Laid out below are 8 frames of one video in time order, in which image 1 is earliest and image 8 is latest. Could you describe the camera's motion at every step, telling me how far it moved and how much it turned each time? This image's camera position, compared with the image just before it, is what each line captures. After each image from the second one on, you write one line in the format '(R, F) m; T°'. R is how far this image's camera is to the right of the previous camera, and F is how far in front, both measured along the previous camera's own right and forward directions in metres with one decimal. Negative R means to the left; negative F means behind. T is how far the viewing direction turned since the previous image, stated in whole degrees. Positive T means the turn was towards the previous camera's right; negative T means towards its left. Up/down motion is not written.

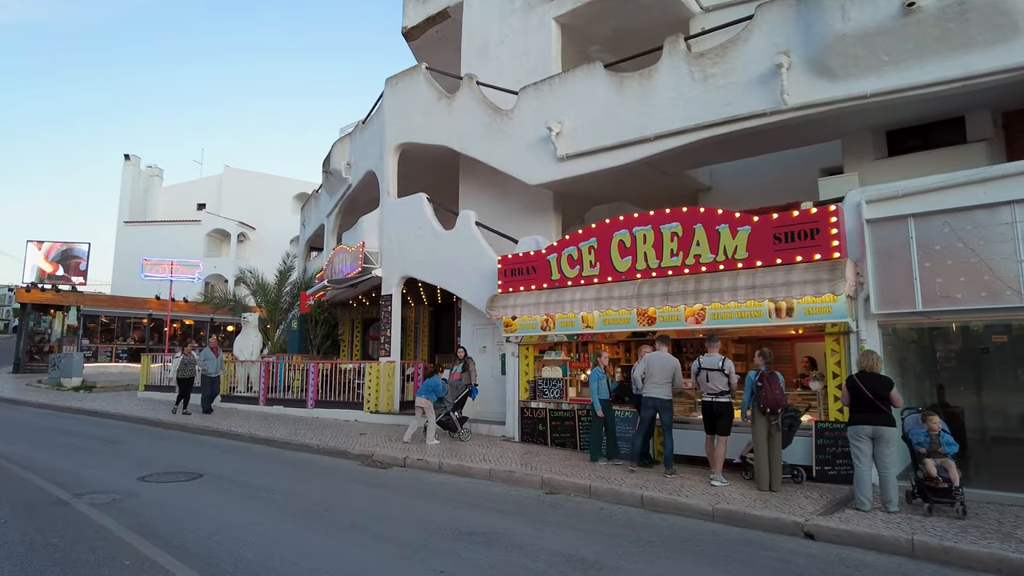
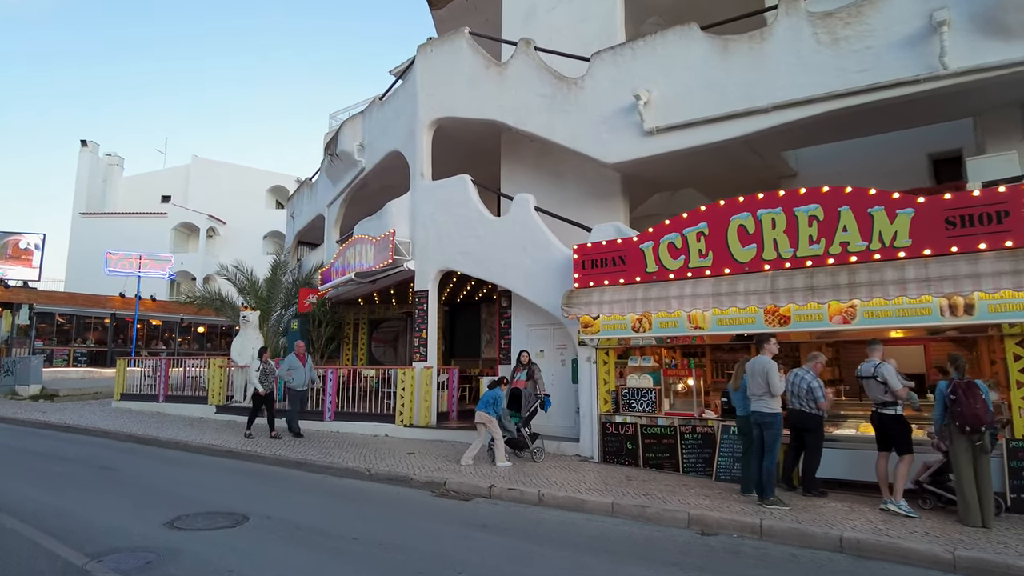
(-1.9, +1.8) m; +4°
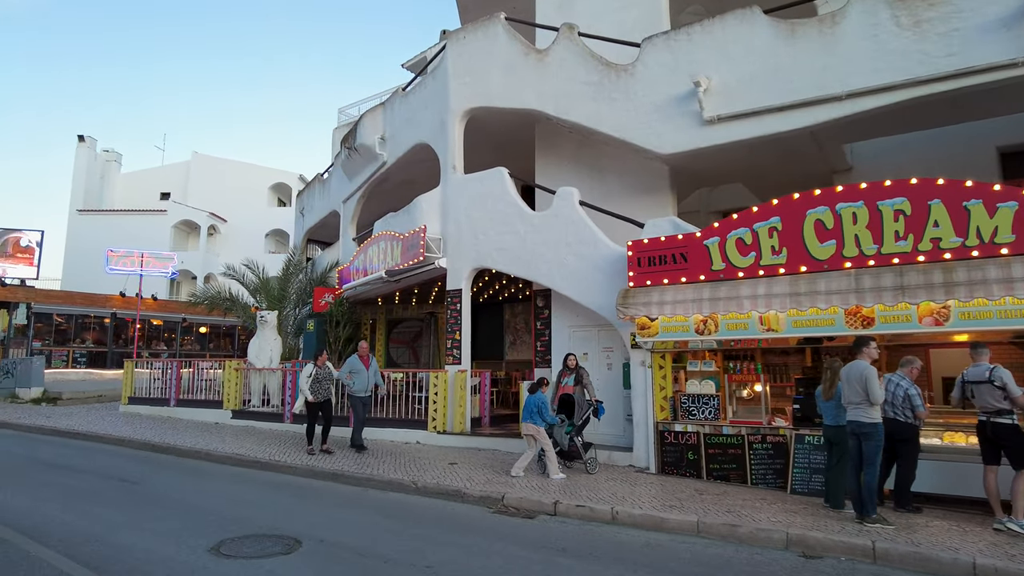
(-0.9, +0.7) m; +1°
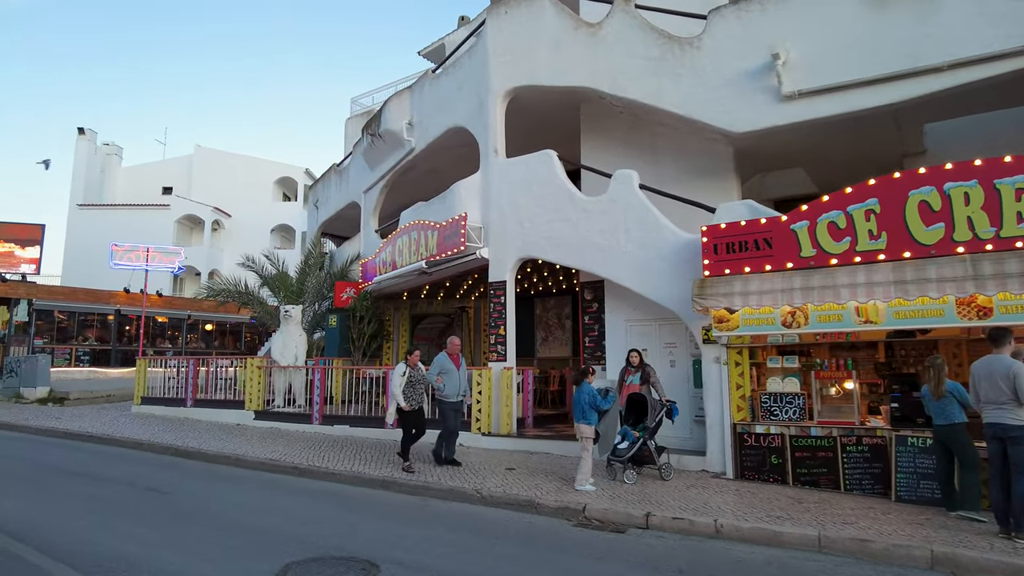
(-0.9, +0.8) m; 0°
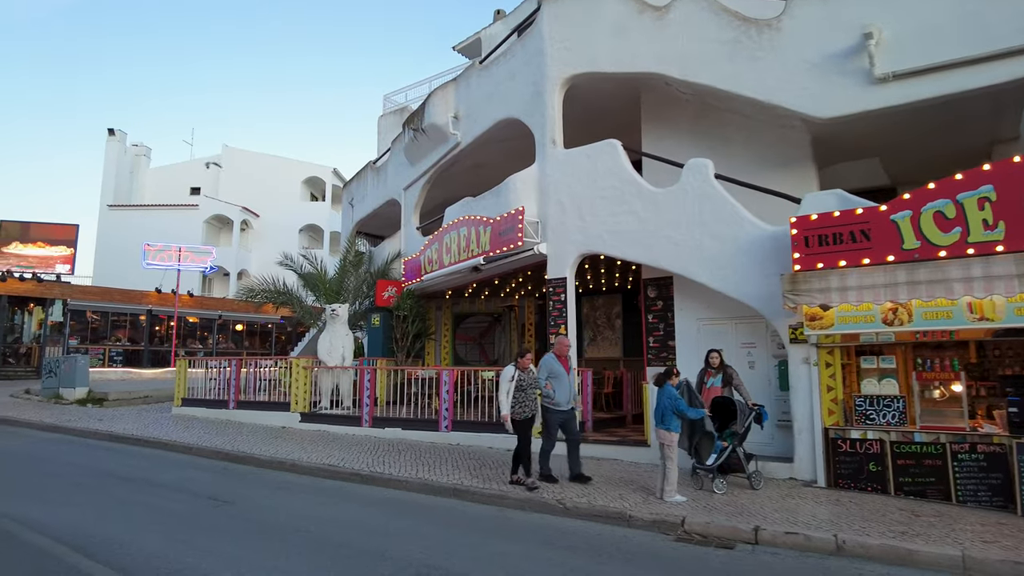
(-0.7, +0.5) m; -1°
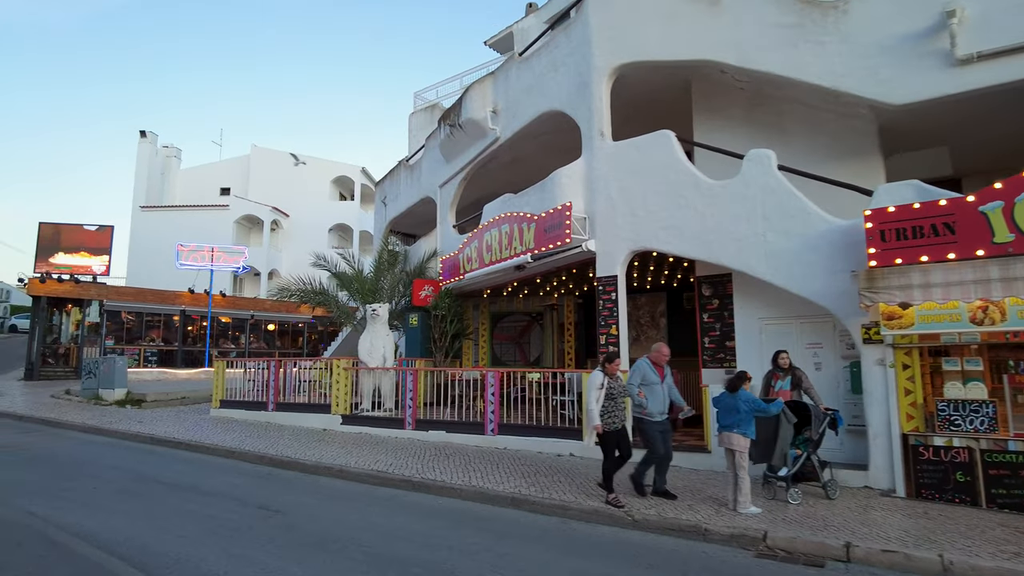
(-0.4, +0.4) m; -2°
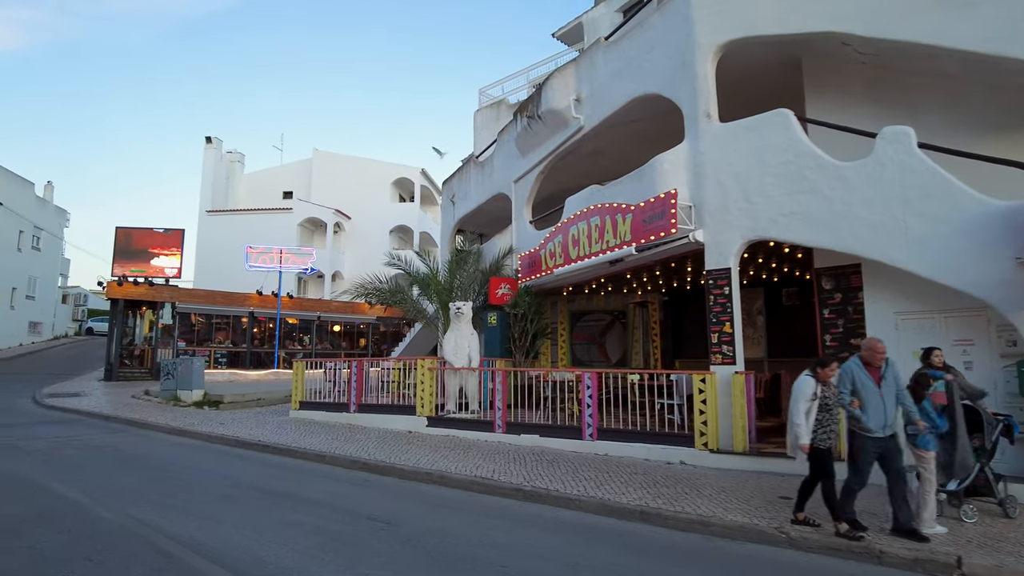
(-0.8, +0.6) m; -4°
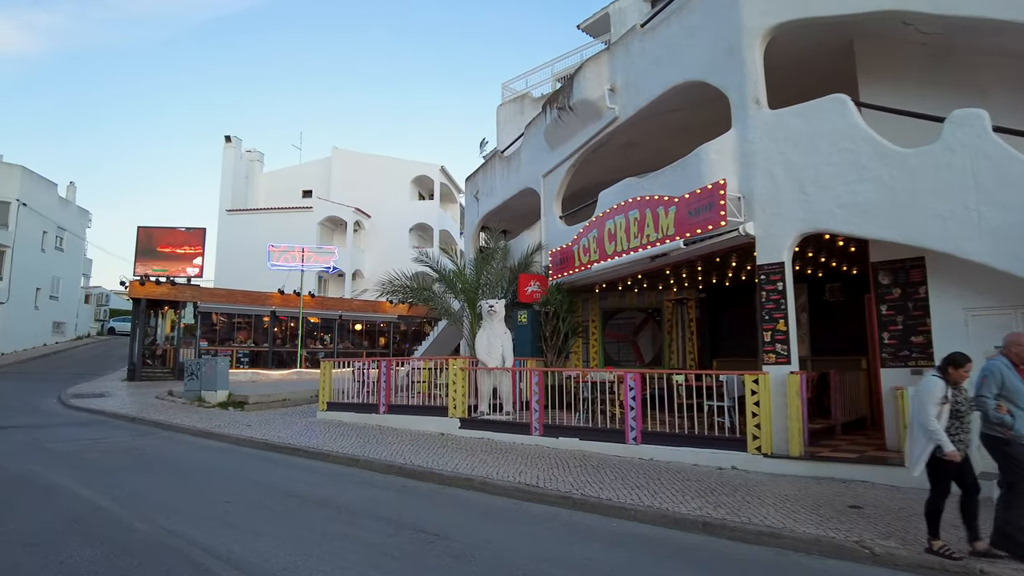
(-0.4, +0.4) m; -1°
